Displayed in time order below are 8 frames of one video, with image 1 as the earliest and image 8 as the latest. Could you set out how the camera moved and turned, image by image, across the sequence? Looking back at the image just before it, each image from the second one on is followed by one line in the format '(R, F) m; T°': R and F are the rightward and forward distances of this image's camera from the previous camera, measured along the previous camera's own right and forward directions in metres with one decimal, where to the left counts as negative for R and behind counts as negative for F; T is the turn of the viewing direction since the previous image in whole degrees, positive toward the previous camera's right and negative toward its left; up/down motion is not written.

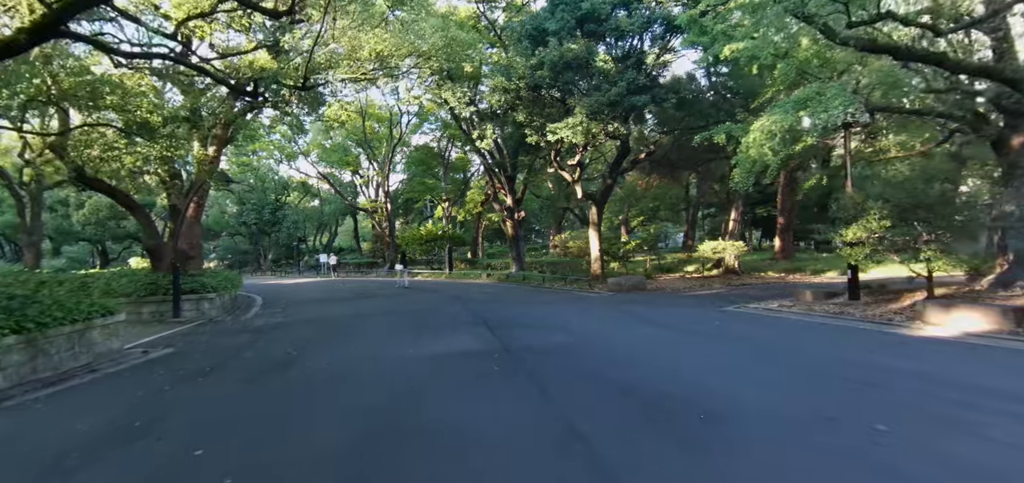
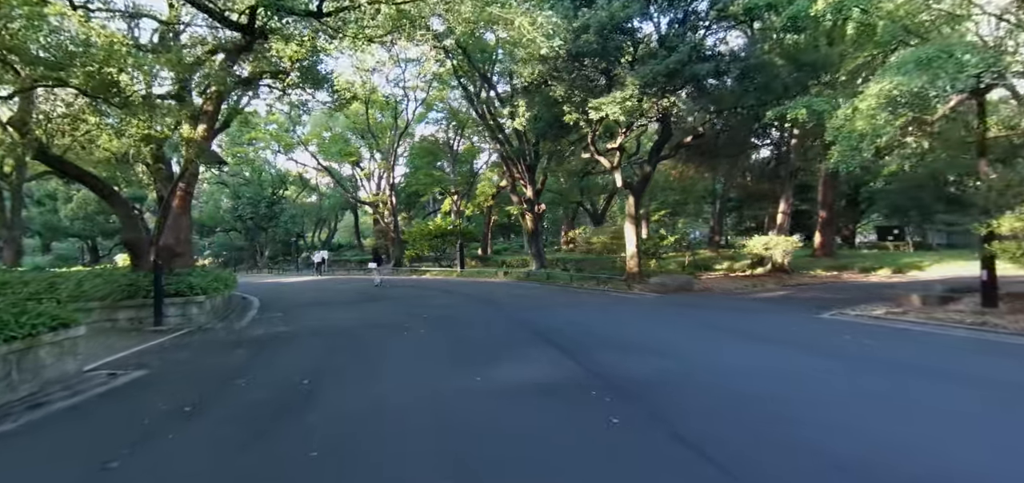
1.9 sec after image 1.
(-1.2, +2.4) m; 0°
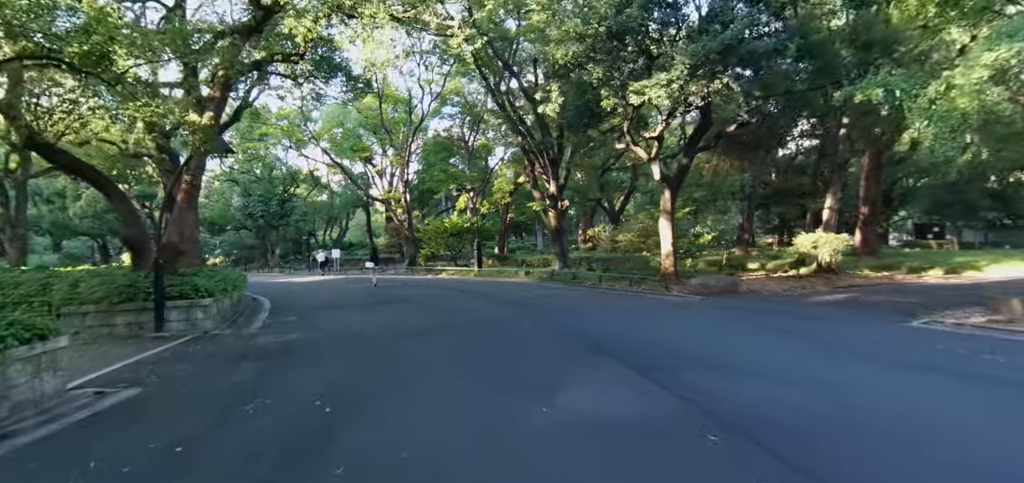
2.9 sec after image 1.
(-0.6, +1.4) m; -1°
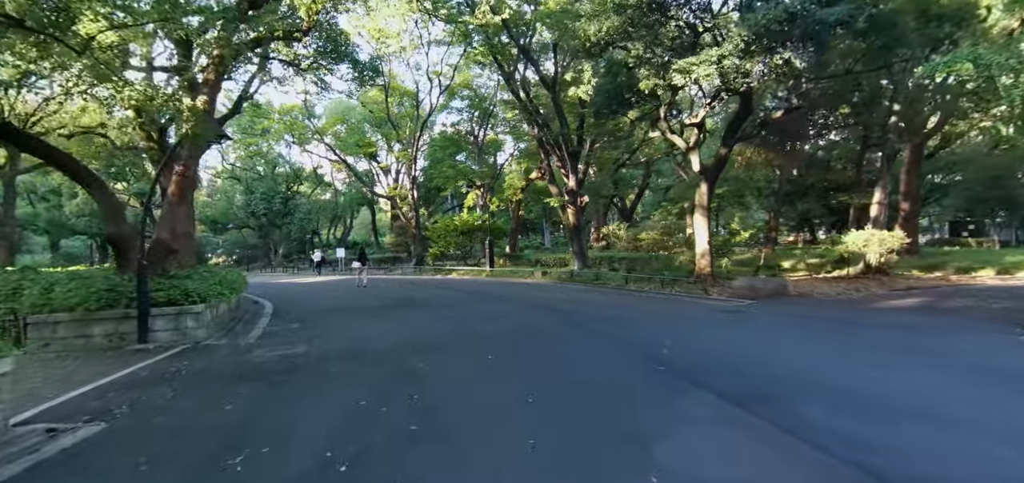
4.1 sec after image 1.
(-0.6, +1.6) m; 0°
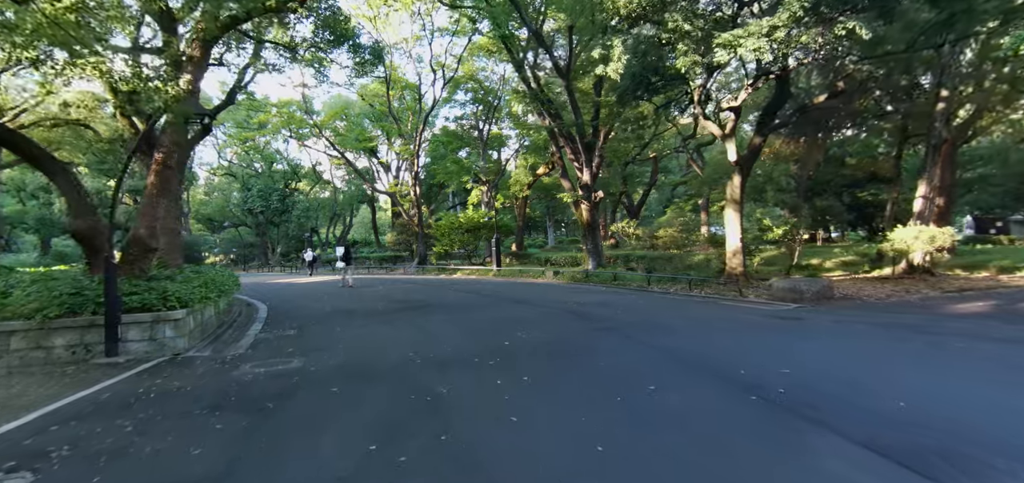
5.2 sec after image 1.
(-0.5, +1.4) m; 0°
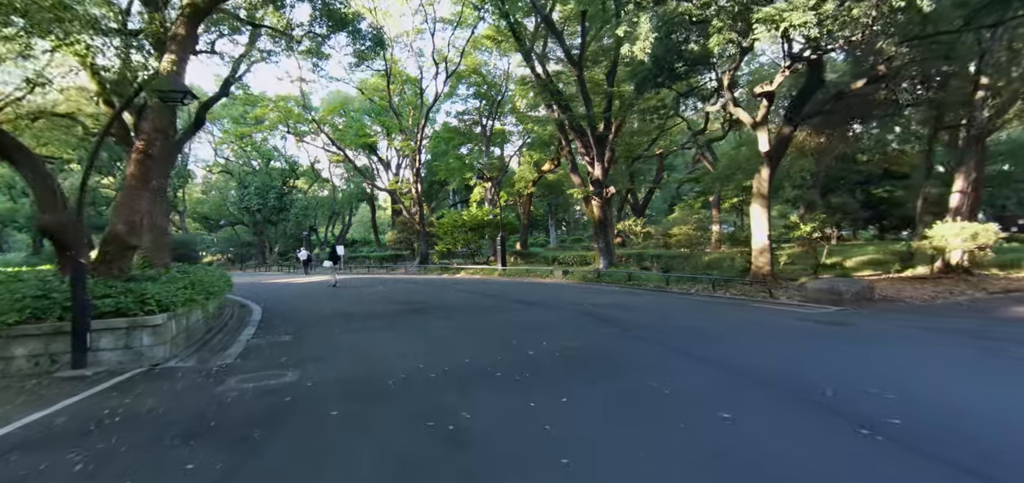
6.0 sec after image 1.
(-0.4, +1.1) m; 0°
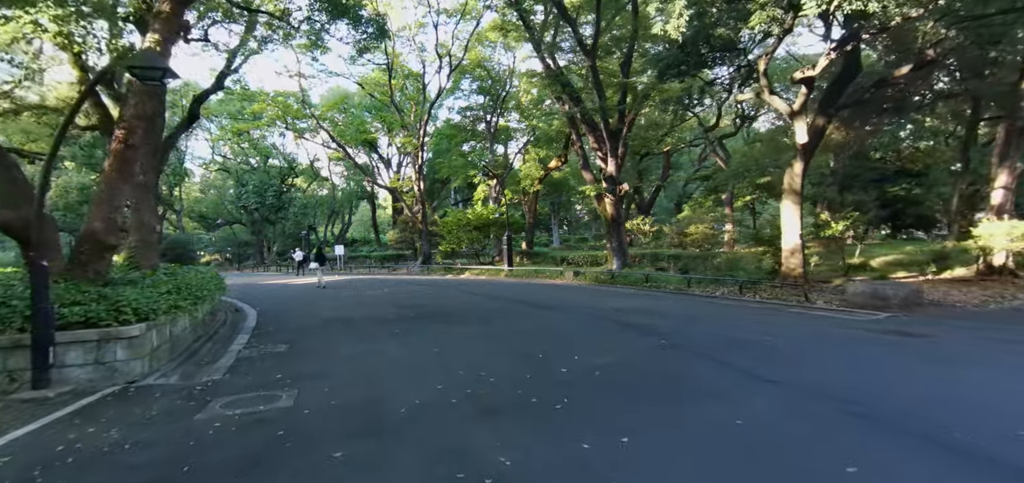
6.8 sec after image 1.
(-0.4, +1.0) m; 0°
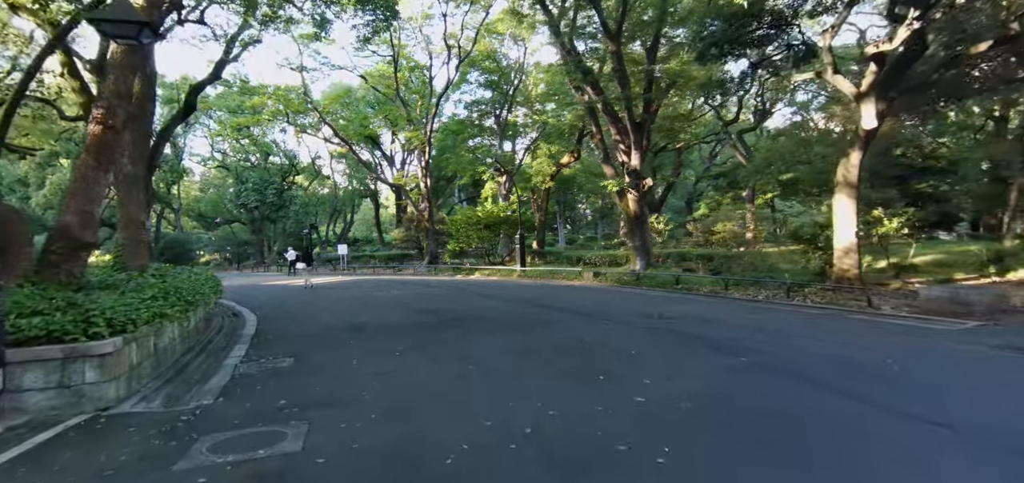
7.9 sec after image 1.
(-0.6, +1.3) m; 0°
